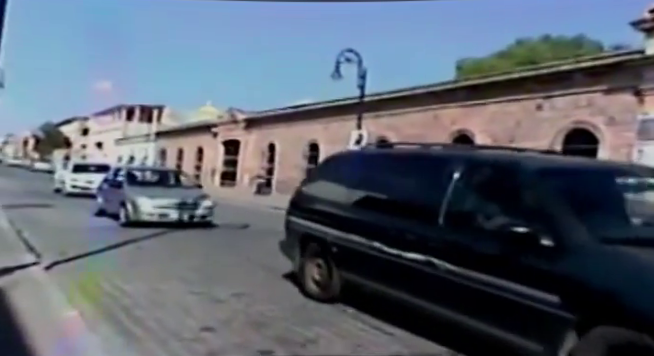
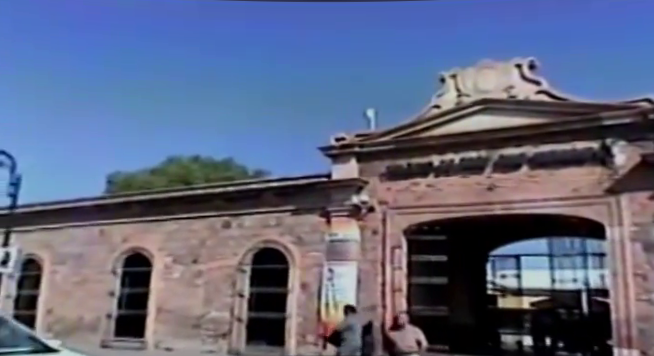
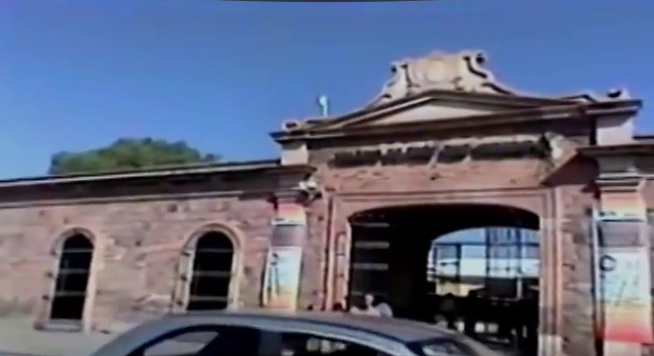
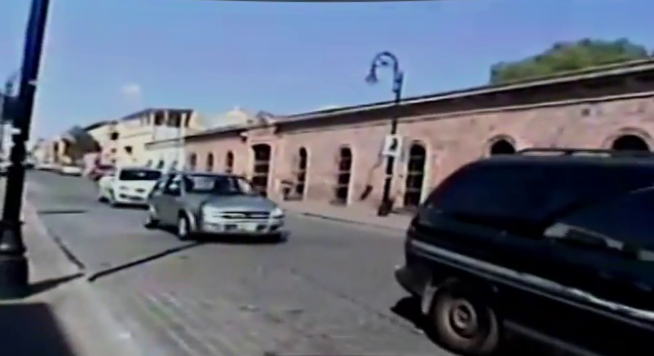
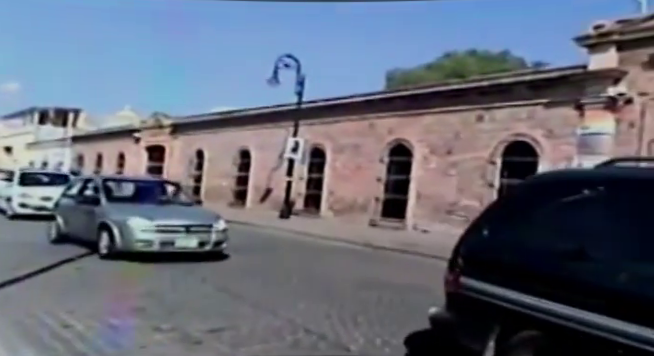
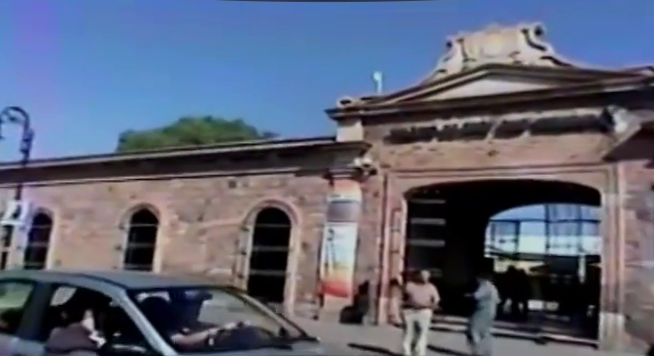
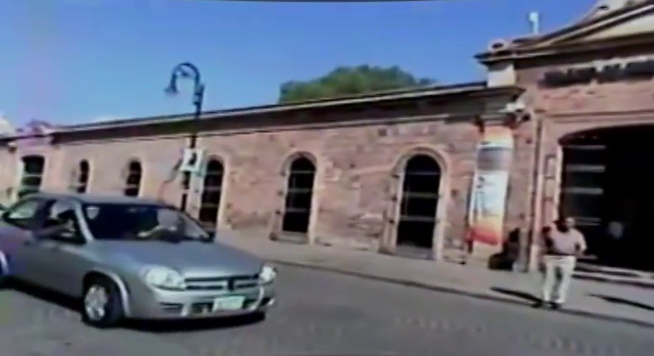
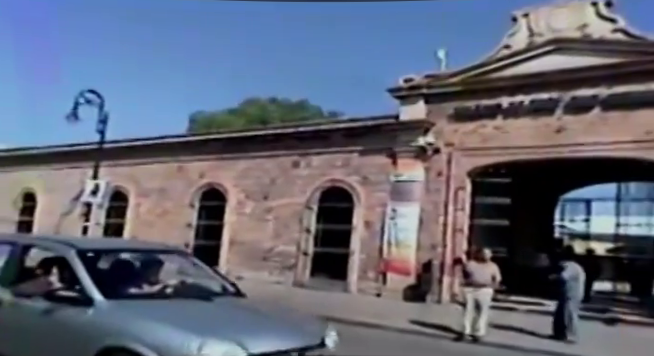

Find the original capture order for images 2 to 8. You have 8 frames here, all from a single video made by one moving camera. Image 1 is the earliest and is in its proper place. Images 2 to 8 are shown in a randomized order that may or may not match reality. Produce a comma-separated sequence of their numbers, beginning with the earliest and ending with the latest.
4, 5, 7, 8, 6, 3, 2
